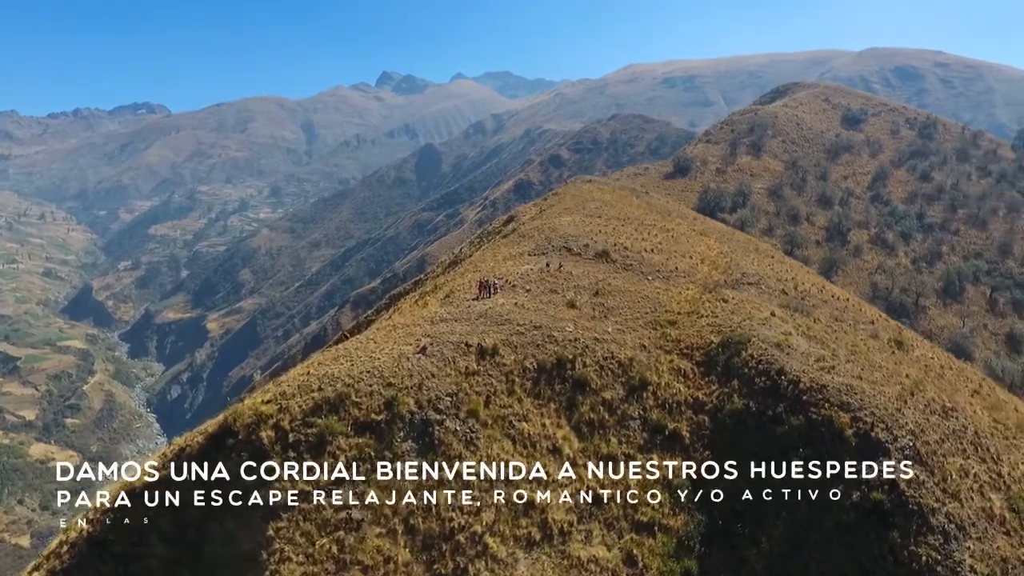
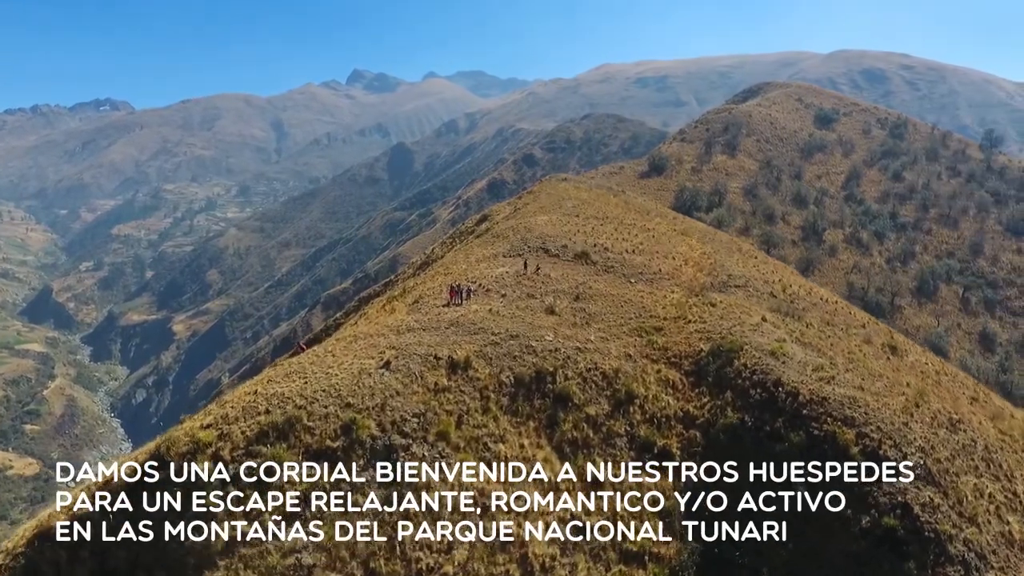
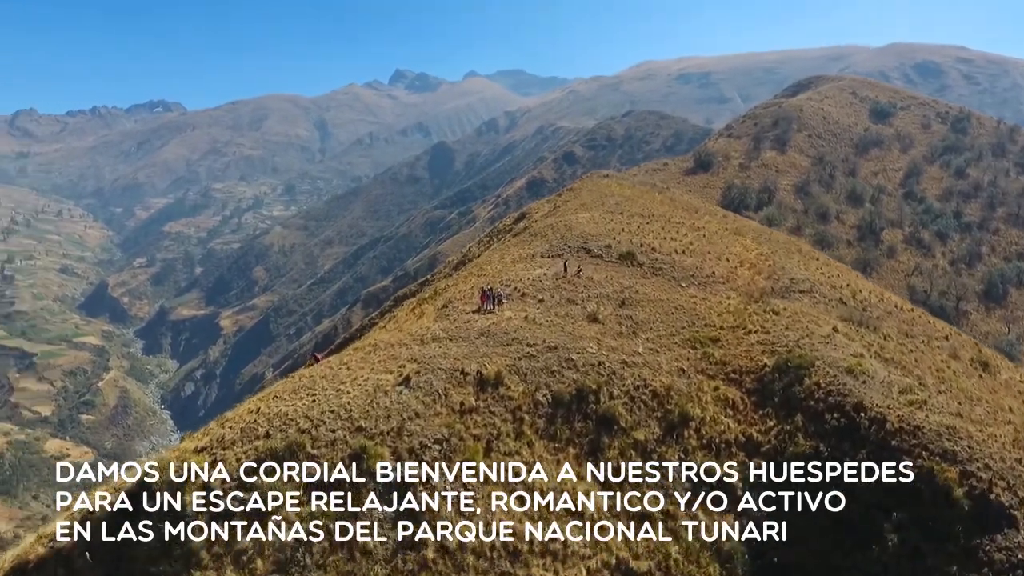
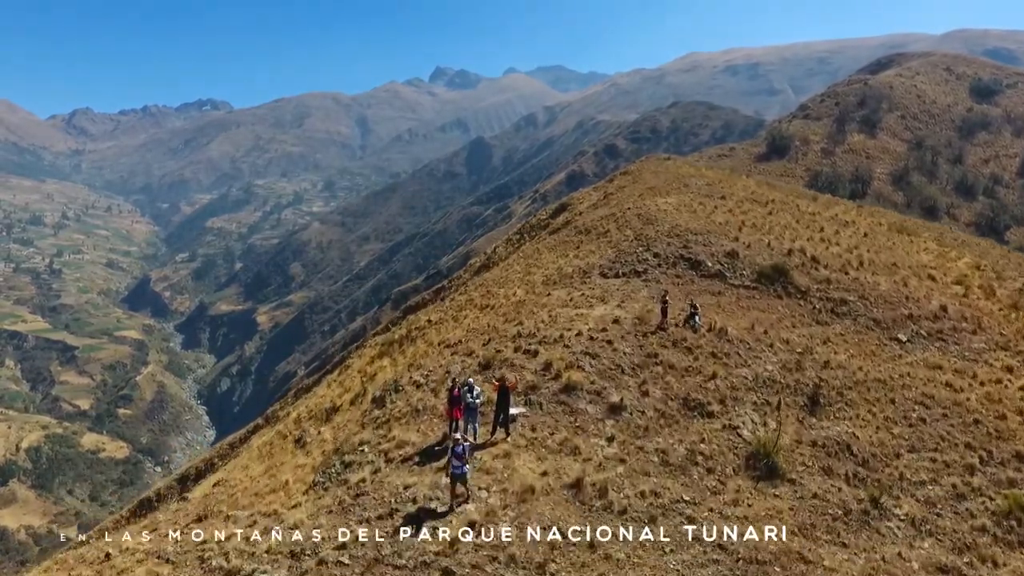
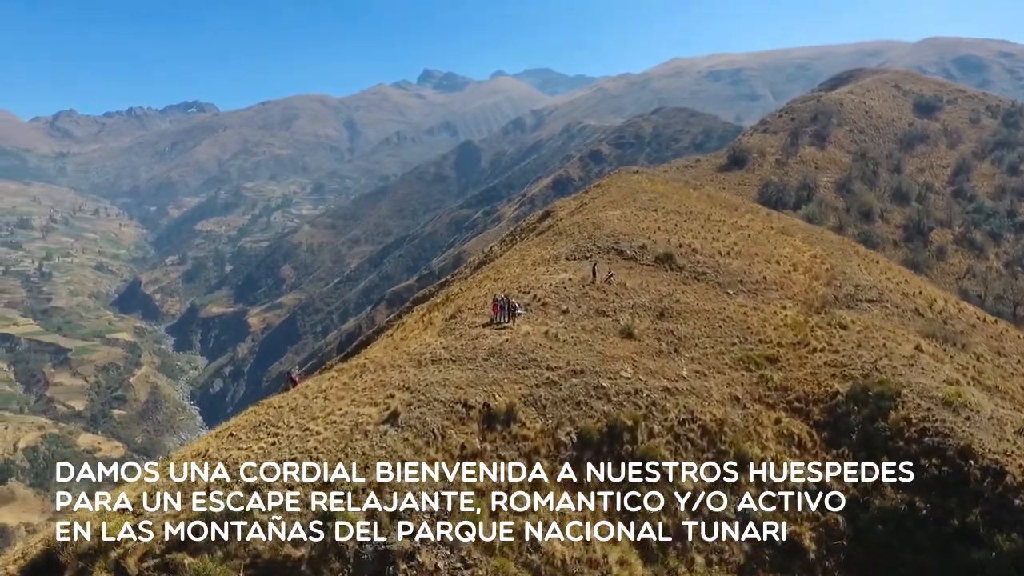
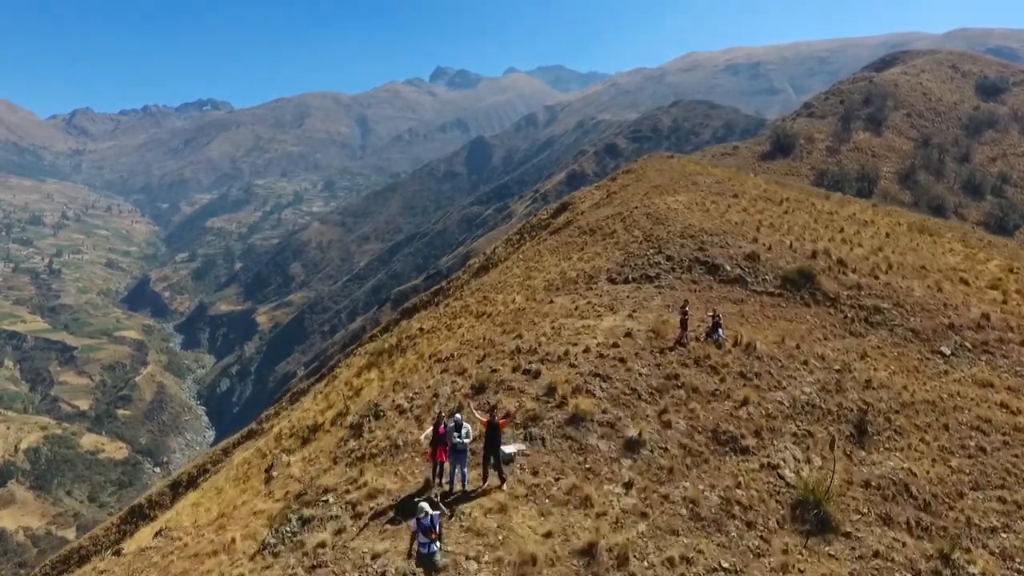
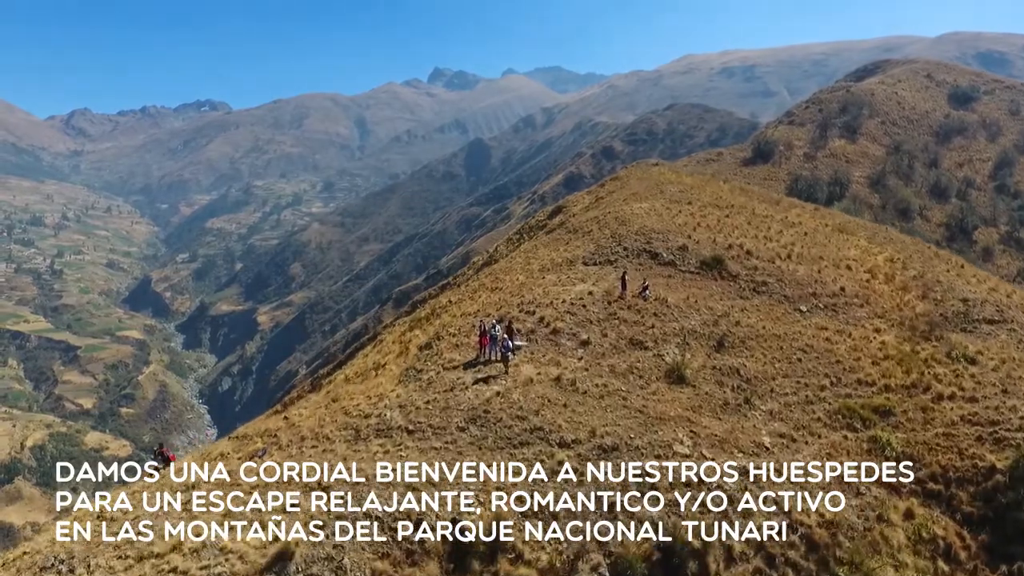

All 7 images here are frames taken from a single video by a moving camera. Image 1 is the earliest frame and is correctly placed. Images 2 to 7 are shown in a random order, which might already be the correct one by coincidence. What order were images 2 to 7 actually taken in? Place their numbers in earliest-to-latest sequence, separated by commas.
2, 3, 5, 7, 4, 6
